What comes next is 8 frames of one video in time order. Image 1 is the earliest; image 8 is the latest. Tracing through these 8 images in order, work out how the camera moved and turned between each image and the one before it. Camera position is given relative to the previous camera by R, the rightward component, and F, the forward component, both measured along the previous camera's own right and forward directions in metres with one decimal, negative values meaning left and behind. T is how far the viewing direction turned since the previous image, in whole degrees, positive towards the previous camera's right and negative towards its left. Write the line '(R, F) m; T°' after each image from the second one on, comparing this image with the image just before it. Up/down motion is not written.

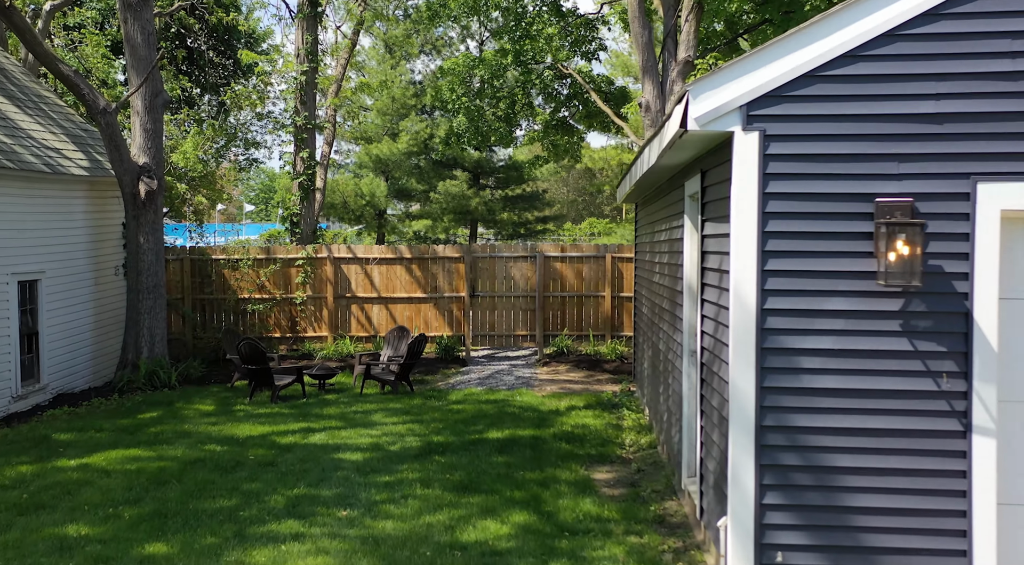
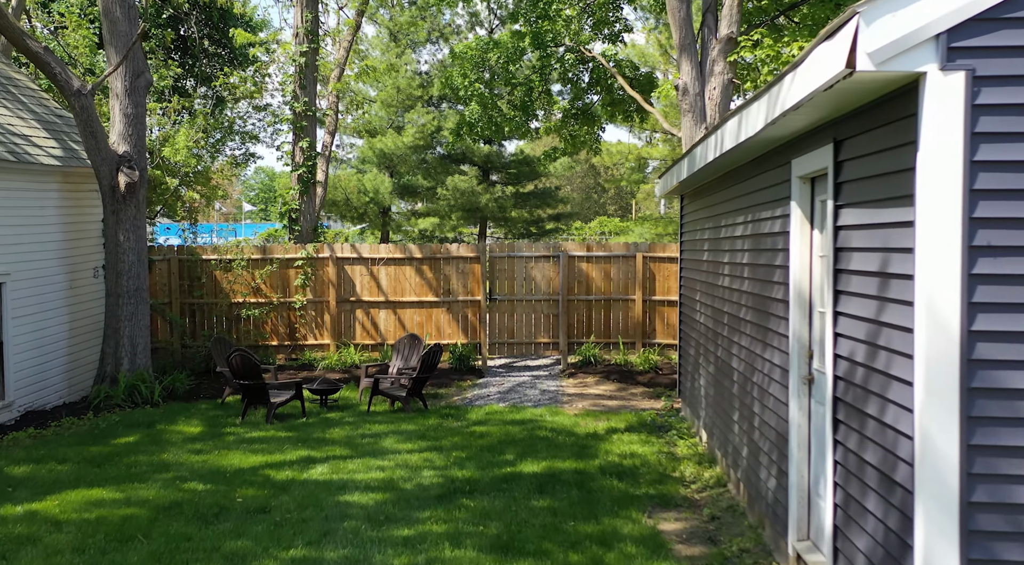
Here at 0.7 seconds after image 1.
(-0.3, +1.2) m; 0°
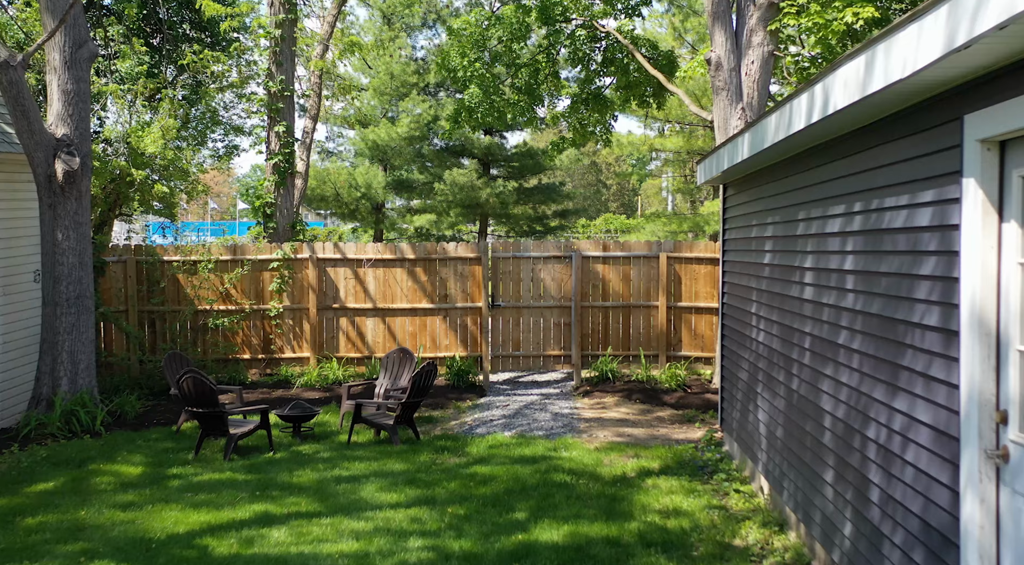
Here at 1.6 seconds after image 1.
(-0.1, +1.4) m; 0°
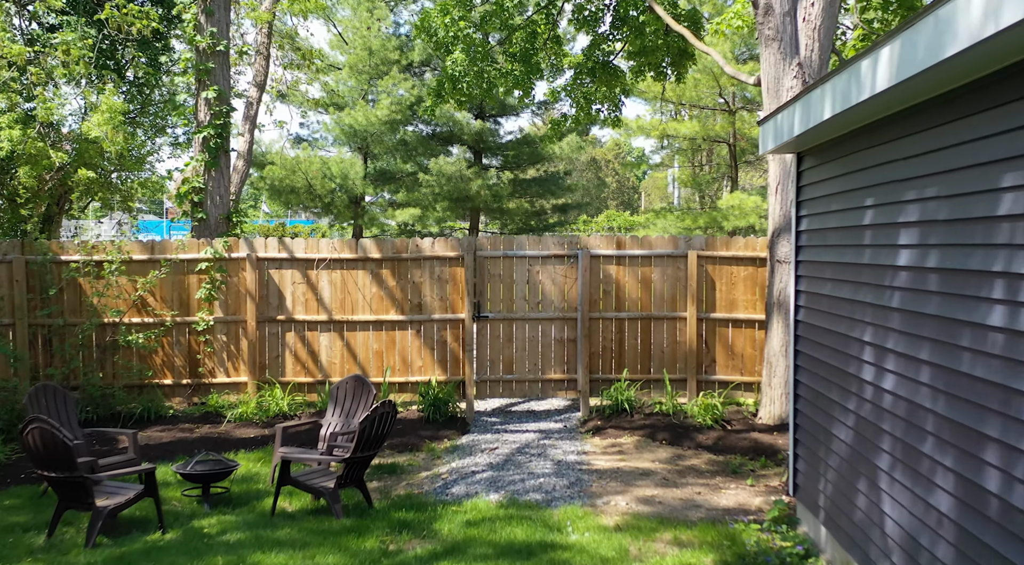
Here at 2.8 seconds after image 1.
(+0.1, +2.1) m; 0°
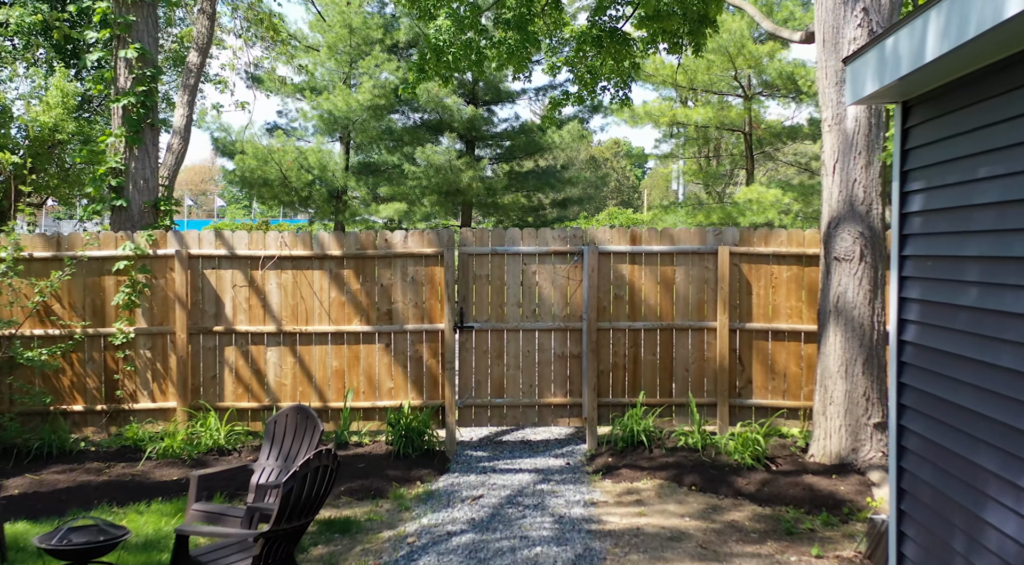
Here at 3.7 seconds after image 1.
(+0.1, +1.5) m; 0°
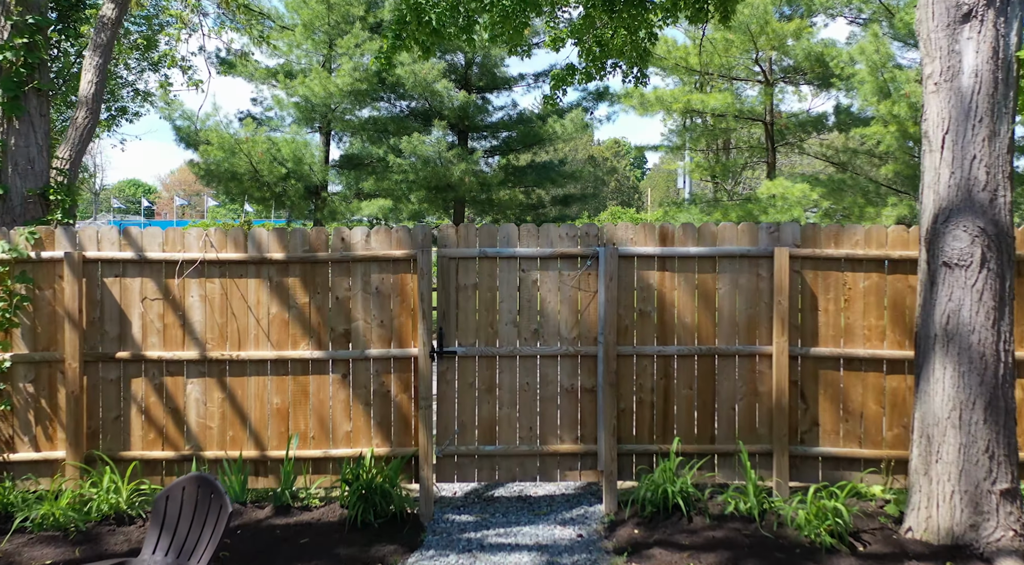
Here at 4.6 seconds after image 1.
(0.0, +1.6) m; 0°
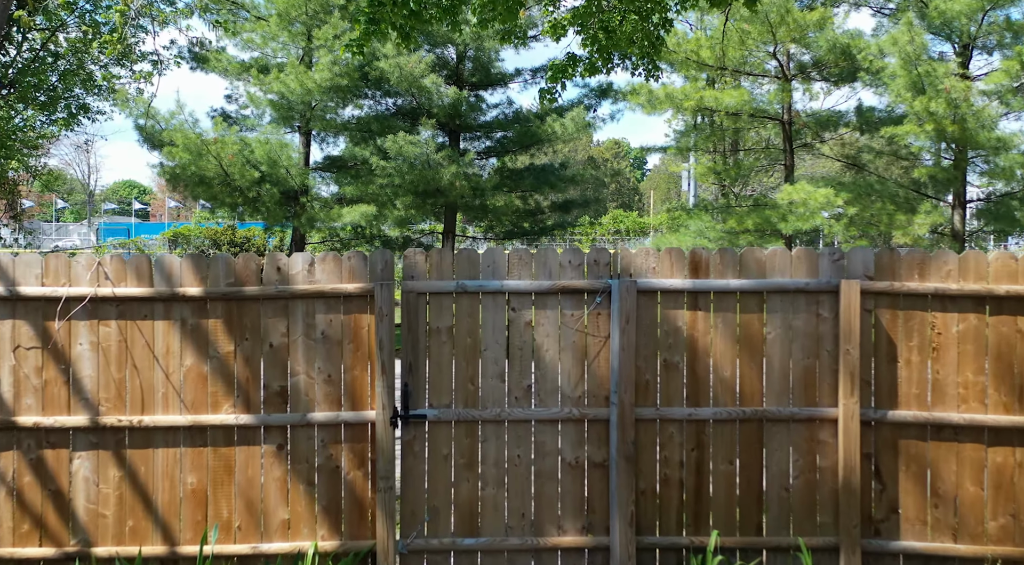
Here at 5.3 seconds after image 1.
(+0.1, +1.2) m; 0°
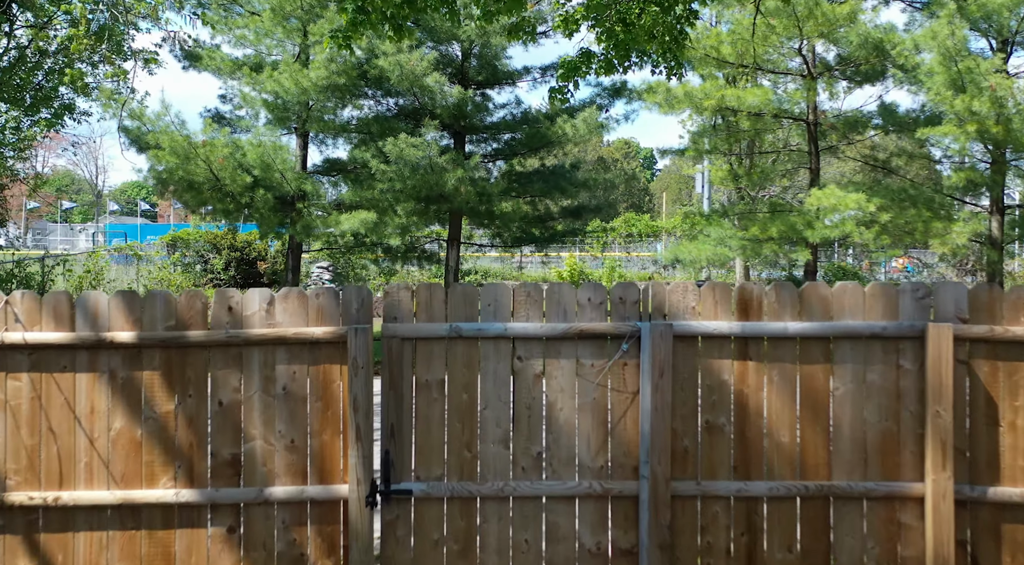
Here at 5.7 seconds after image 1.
(0.0, +0.8) m; -1°
